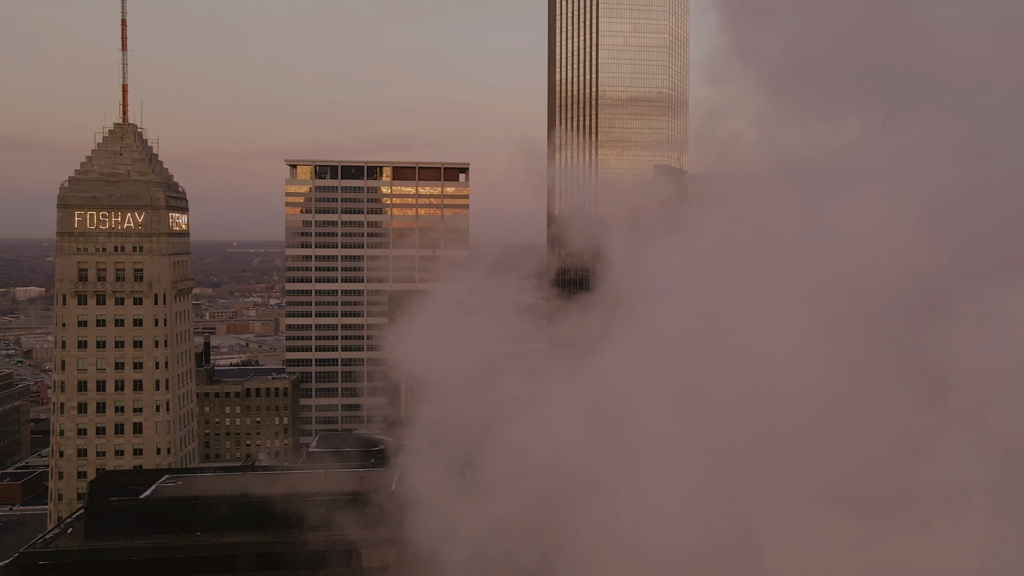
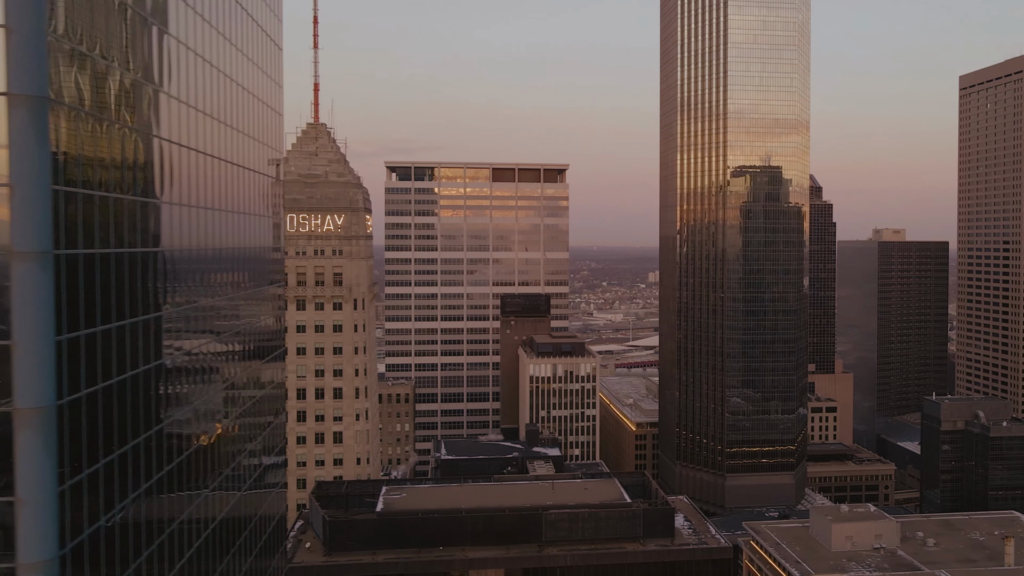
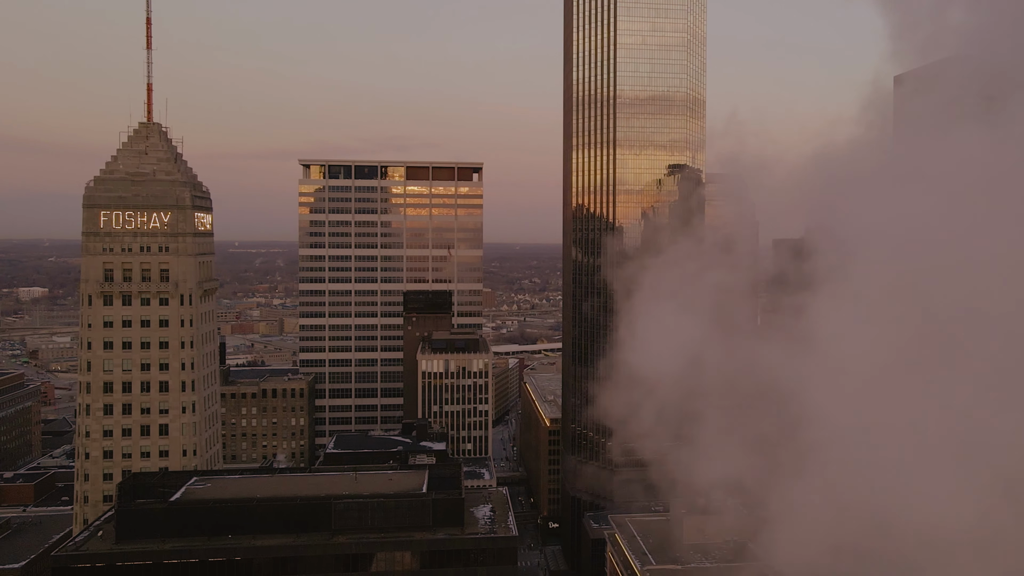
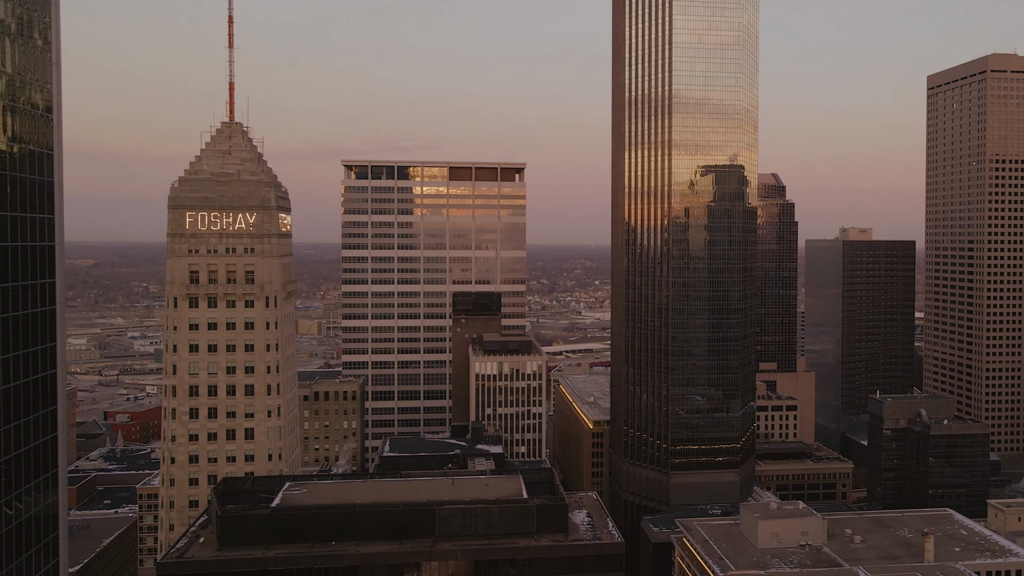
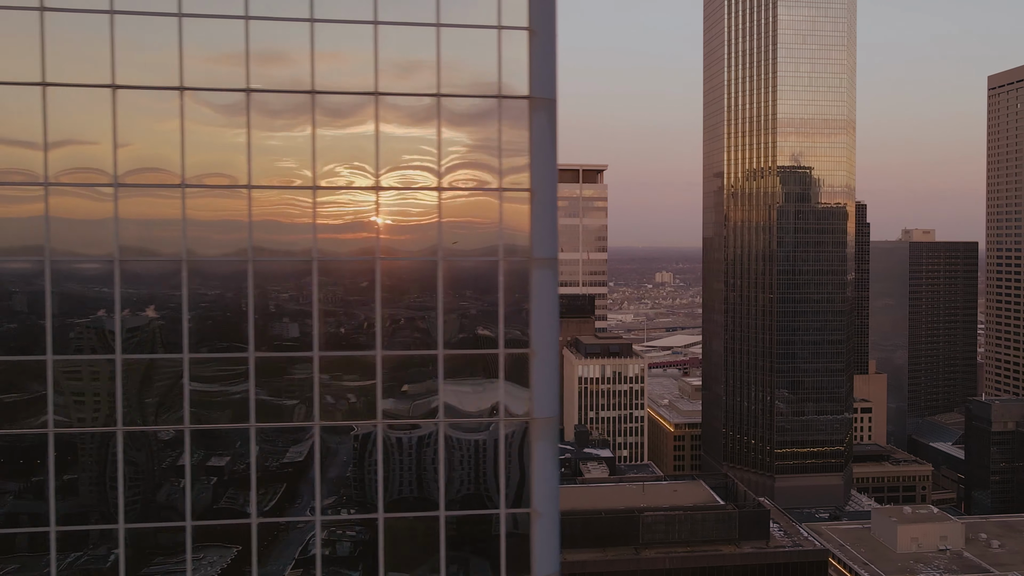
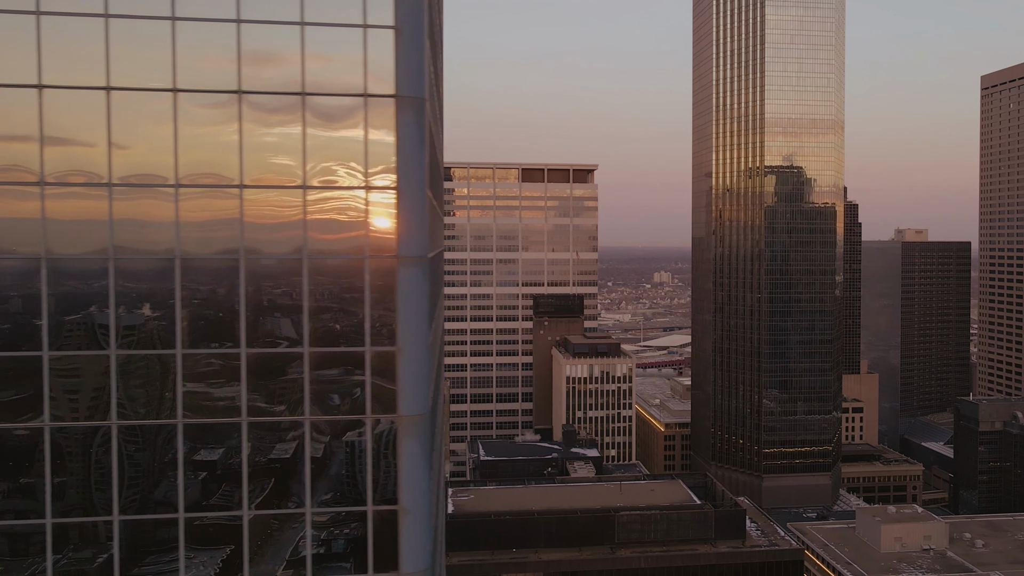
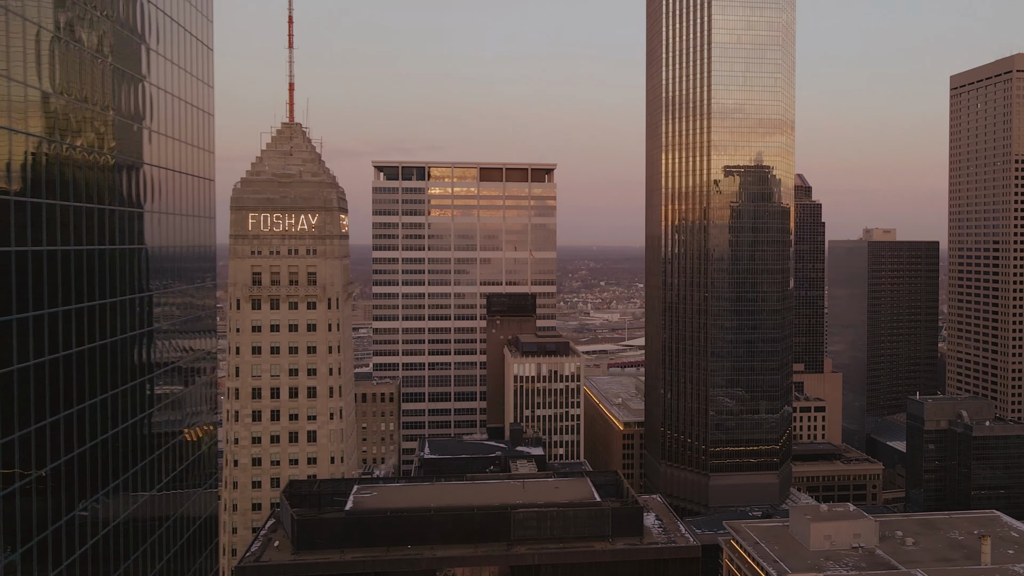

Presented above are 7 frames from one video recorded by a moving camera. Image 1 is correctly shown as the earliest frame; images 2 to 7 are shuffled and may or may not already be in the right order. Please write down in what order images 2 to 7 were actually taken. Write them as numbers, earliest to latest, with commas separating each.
3, 4, 7, 2, 6, 5
